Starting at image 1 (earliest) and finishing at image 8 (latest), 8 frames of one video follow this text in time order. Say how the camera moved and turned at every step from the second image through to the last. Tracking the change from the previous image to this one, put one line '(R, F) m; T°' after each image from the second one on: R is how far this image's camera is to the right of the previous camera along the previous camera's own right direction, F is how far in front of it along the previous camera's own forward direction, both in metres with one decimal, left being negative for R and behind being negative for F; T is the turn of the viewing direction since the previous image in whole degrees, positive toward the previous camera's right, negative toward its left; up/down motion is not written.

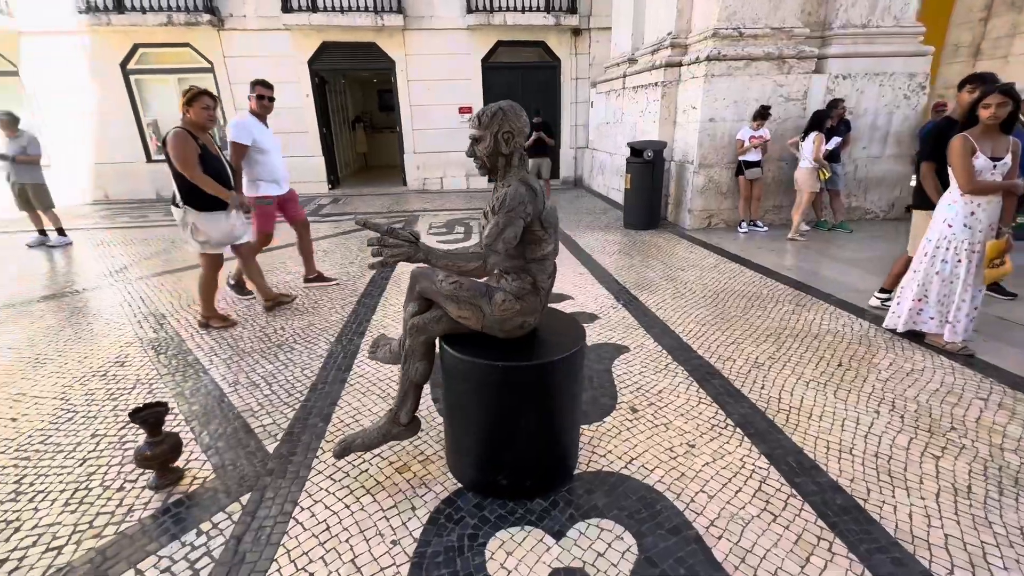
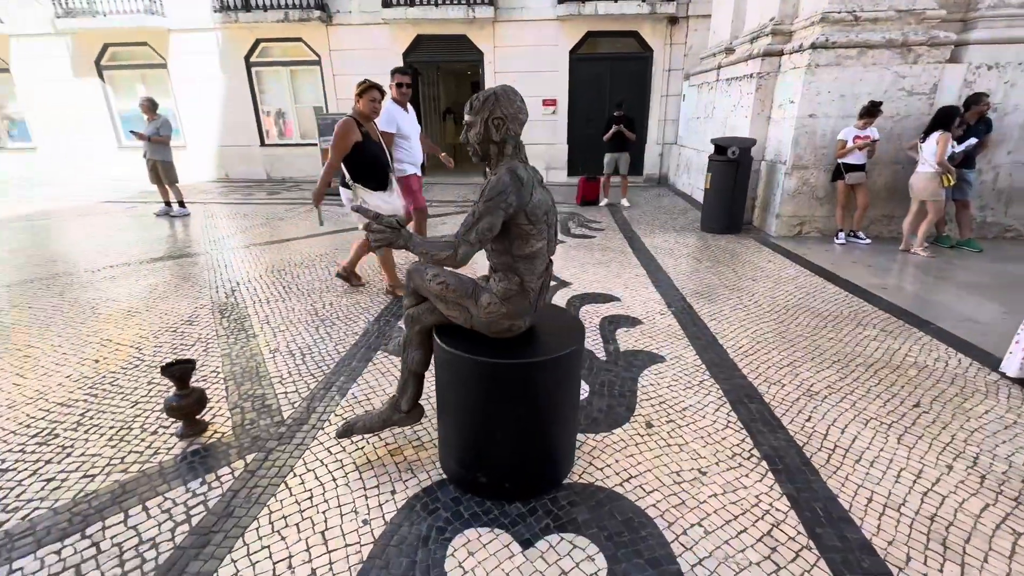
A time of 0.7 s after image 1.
(+0.3, +0.1) m; -10°
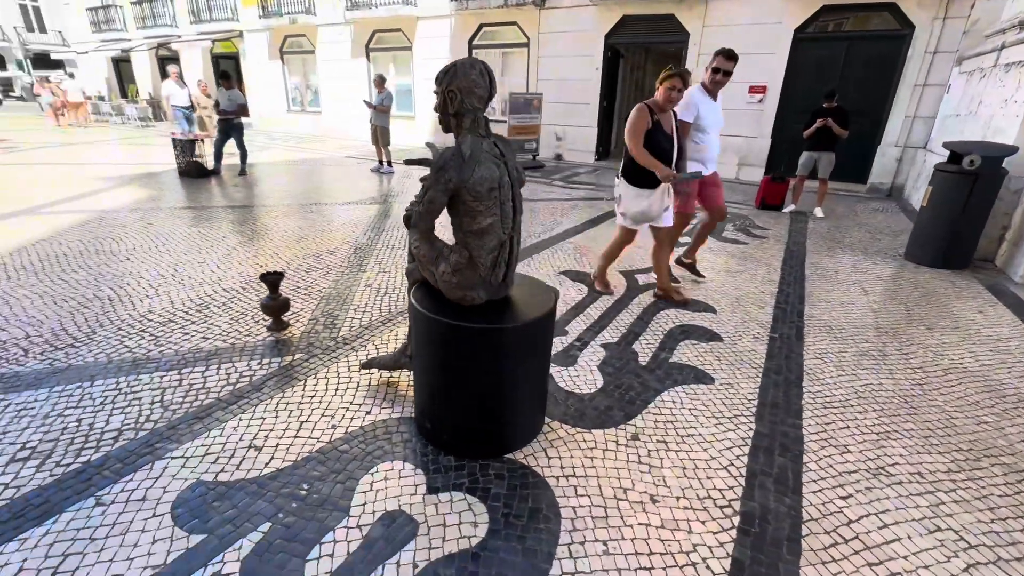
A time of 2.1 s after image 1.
(+0.8, +0.1) m; -23°
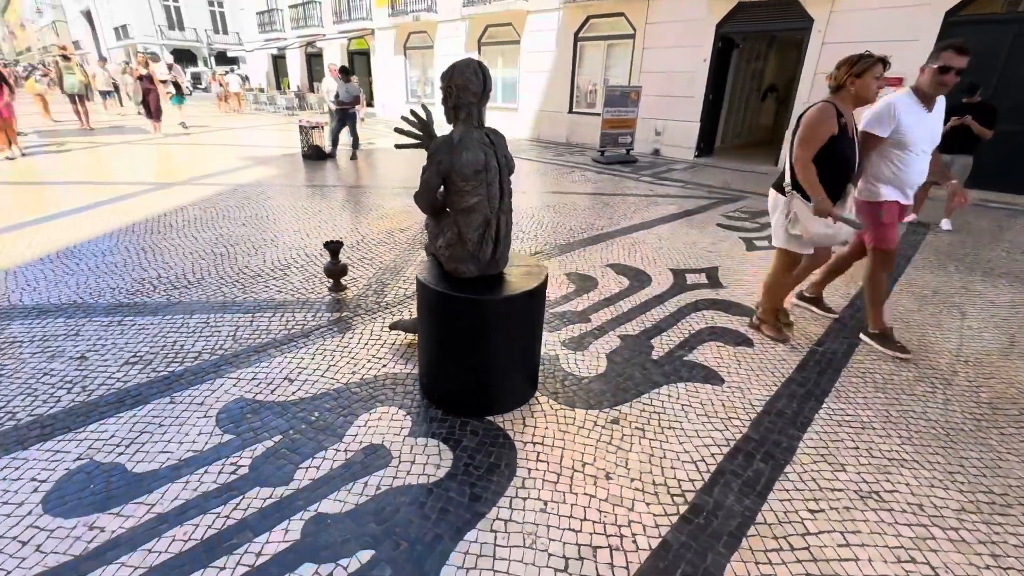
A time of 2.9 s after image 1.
(+0.5, -0.1) m; -12°
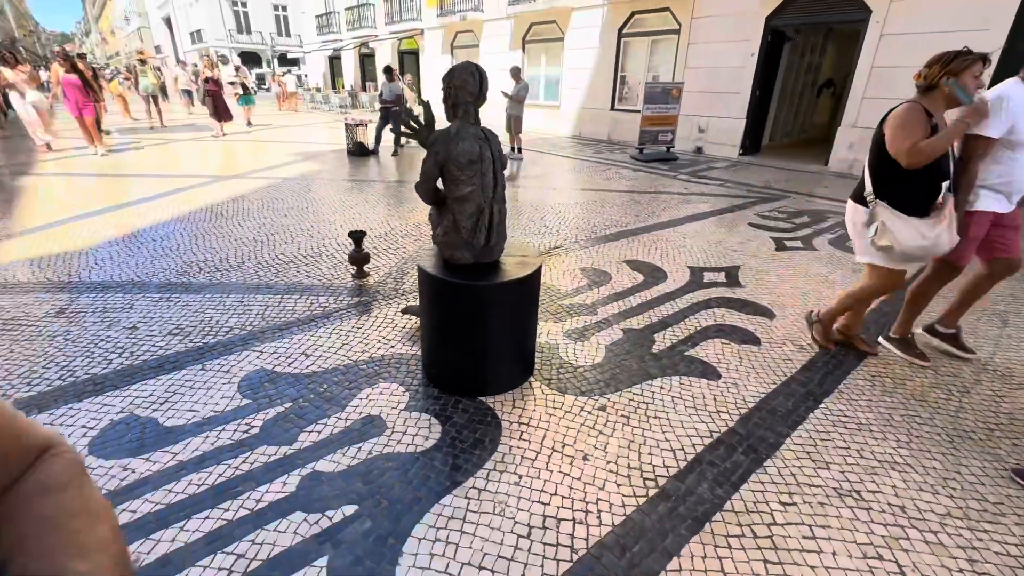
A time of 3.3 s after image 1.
(+0.2, -0.1) m; -5°
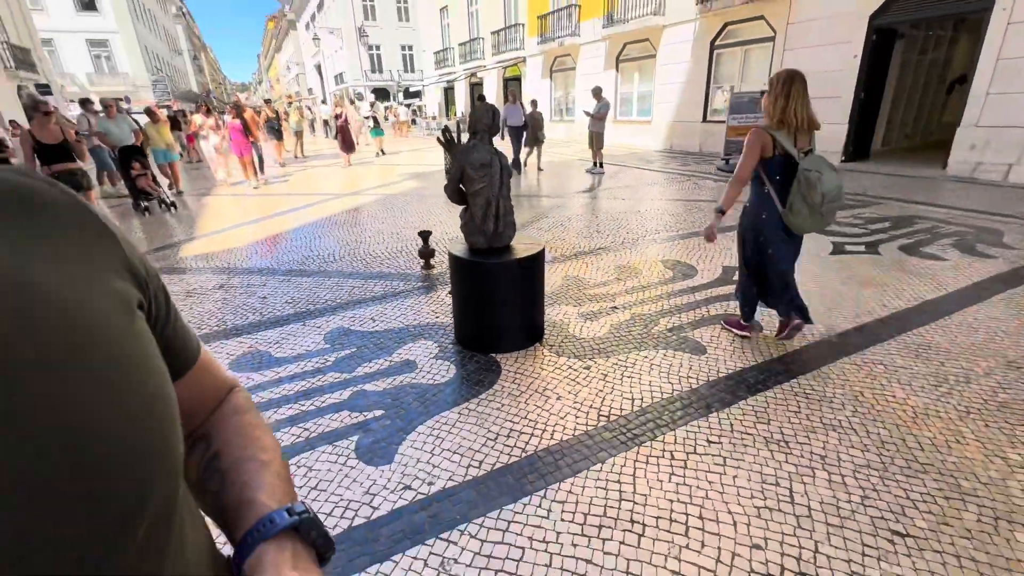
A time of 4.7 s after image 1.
(+0.6, -0.5) m; -13°
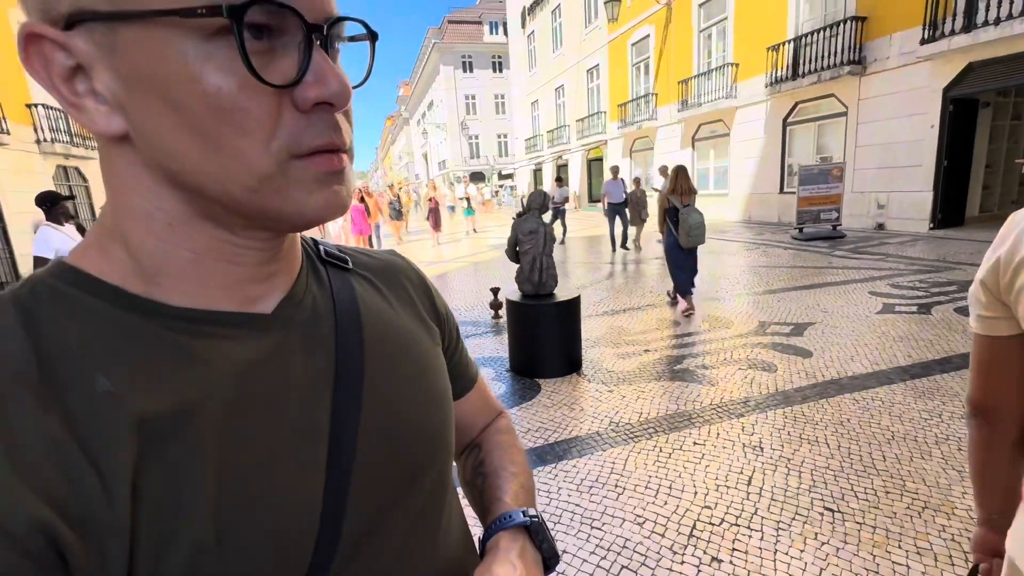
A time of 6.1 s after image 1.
(+0.4, -0.7) m; -11°
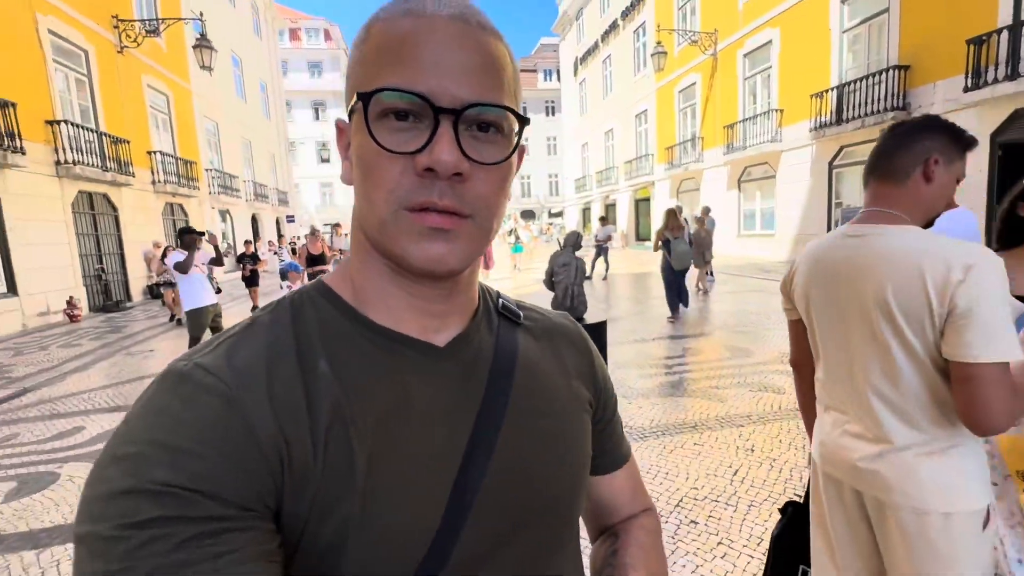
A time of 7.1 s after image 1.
(+0.1, -0.6) m; -6°
